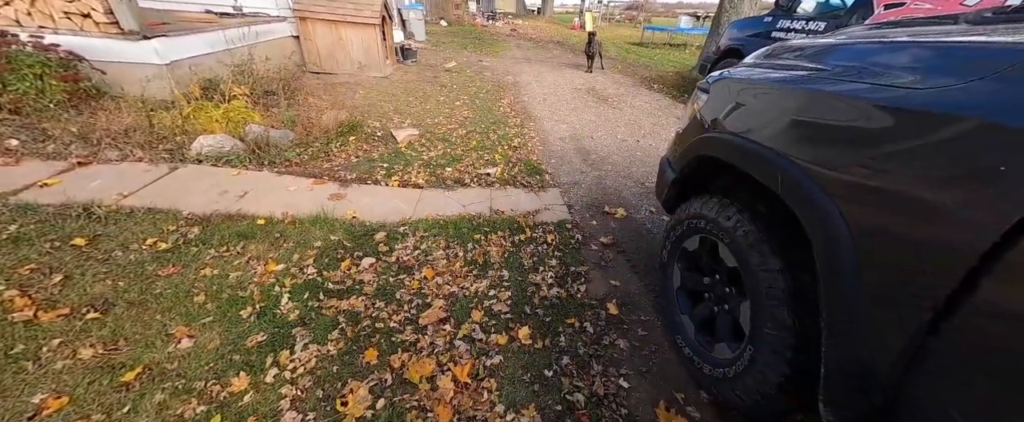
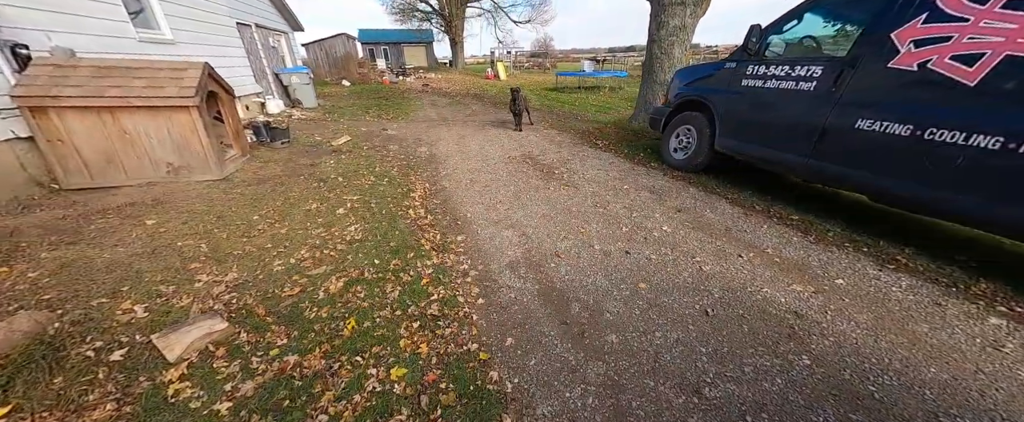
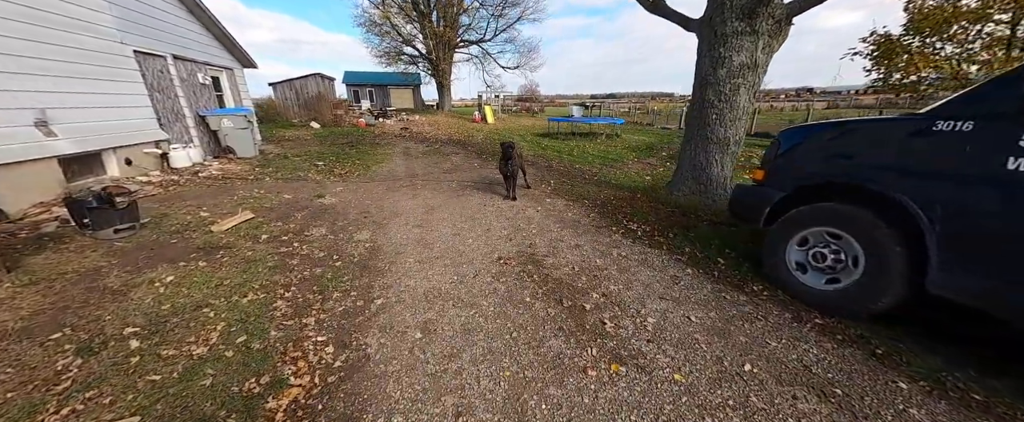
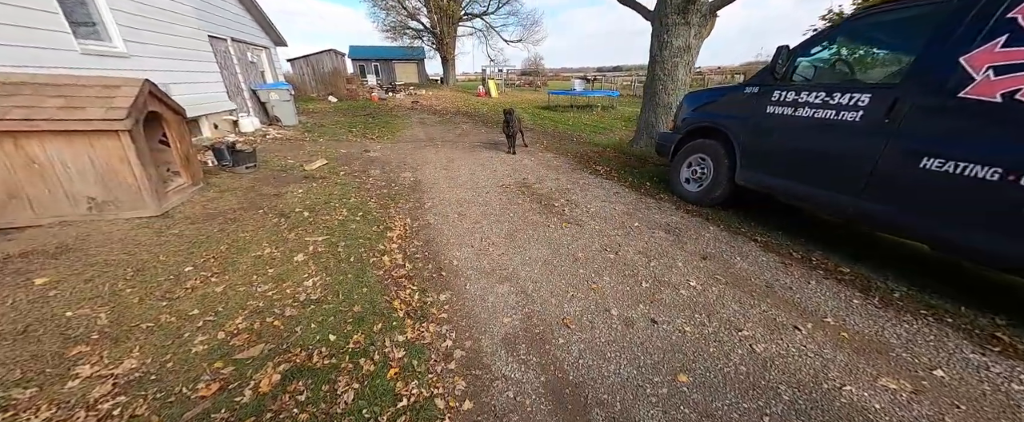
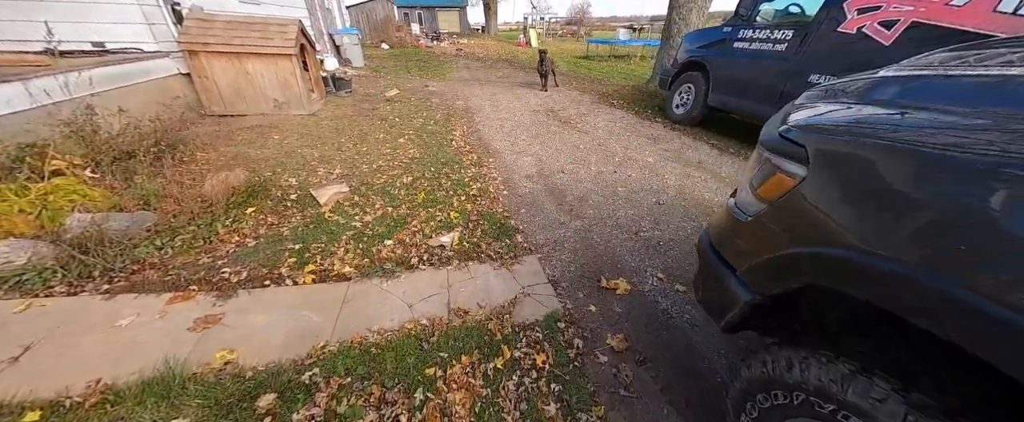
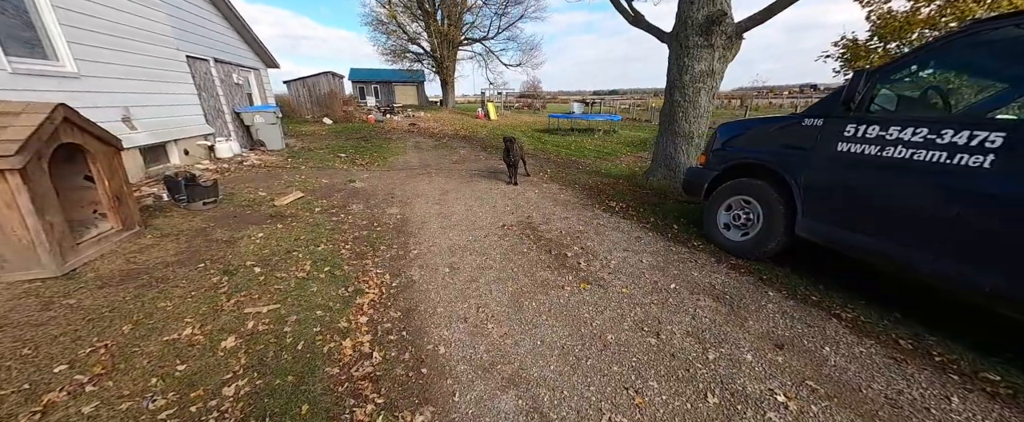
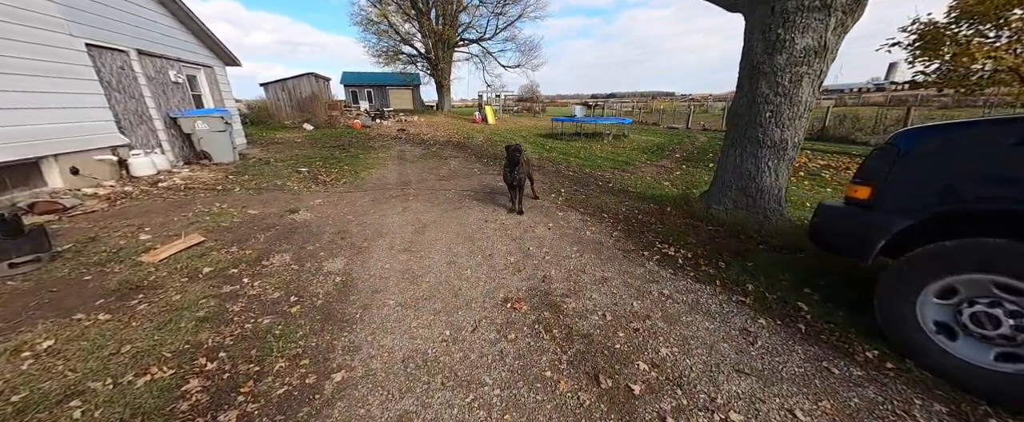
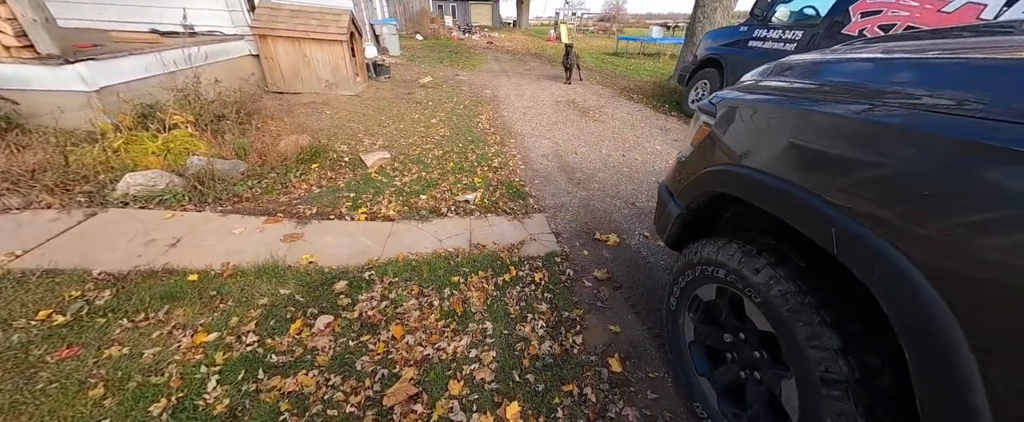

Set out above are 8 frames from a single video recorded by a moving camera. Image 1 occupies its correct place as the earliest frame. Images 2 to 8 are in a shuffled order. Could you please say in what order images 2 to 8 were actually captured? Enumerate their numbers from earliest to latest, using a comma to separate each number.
8, 5, 2, 4, 6, 3, 7
